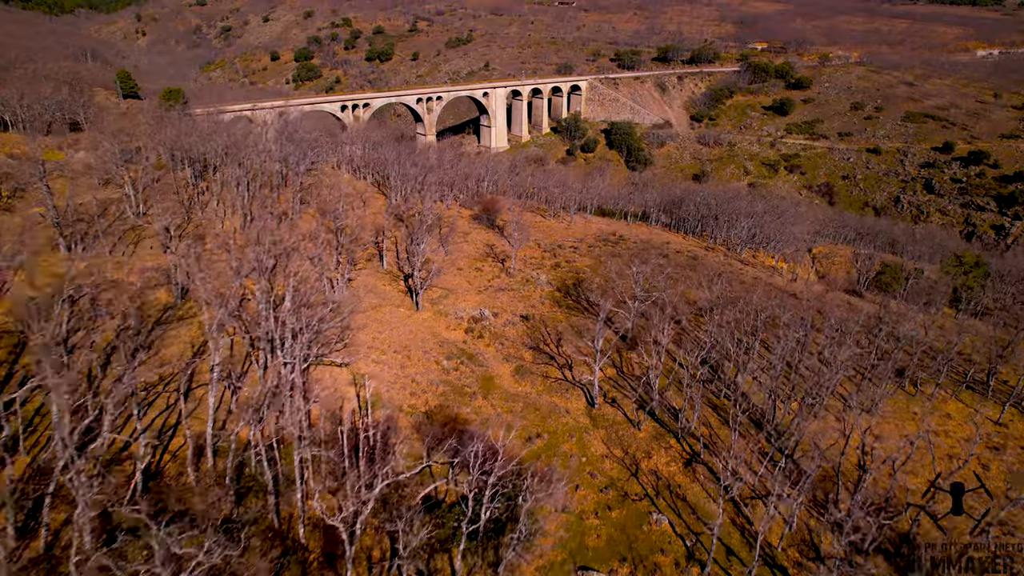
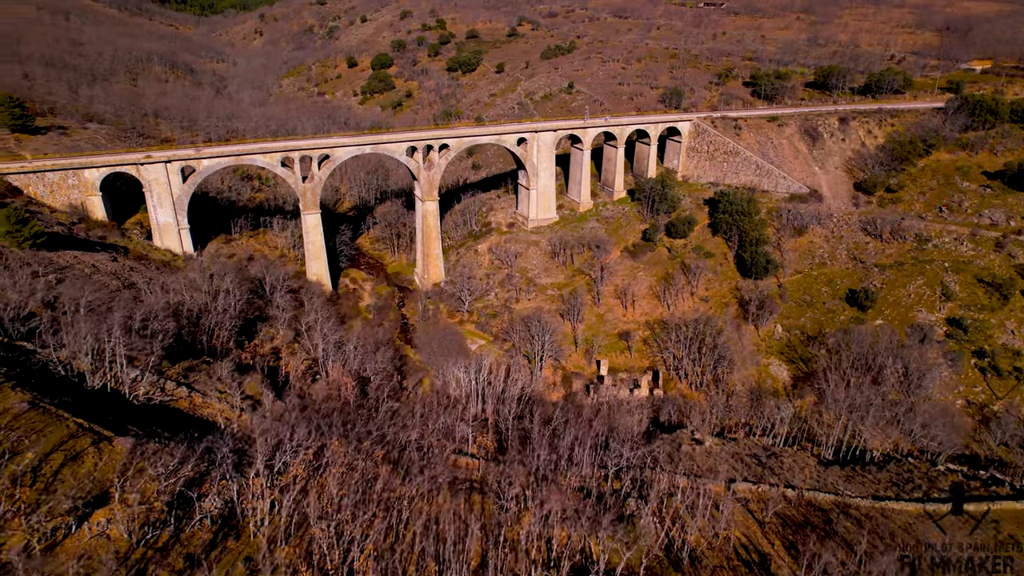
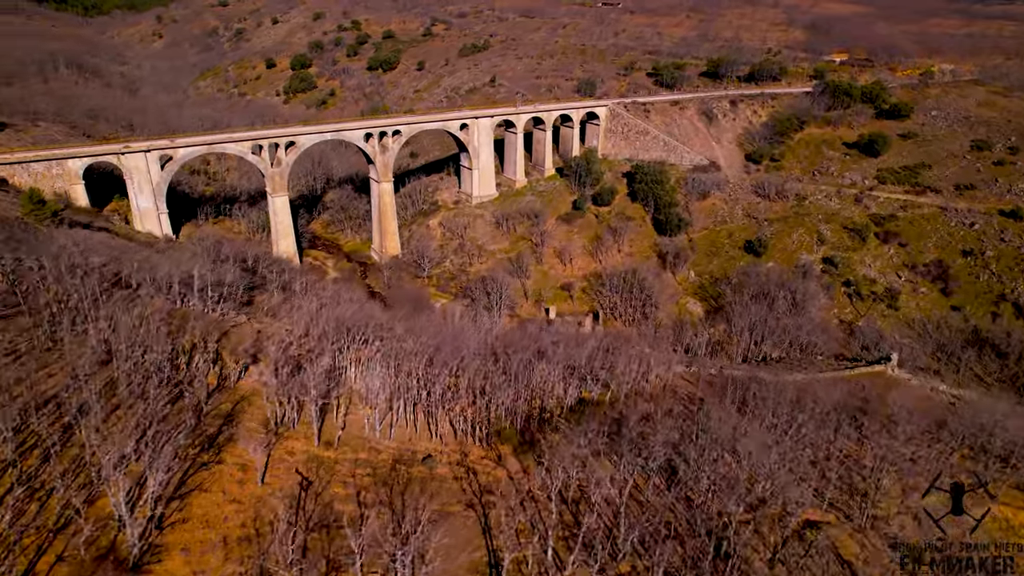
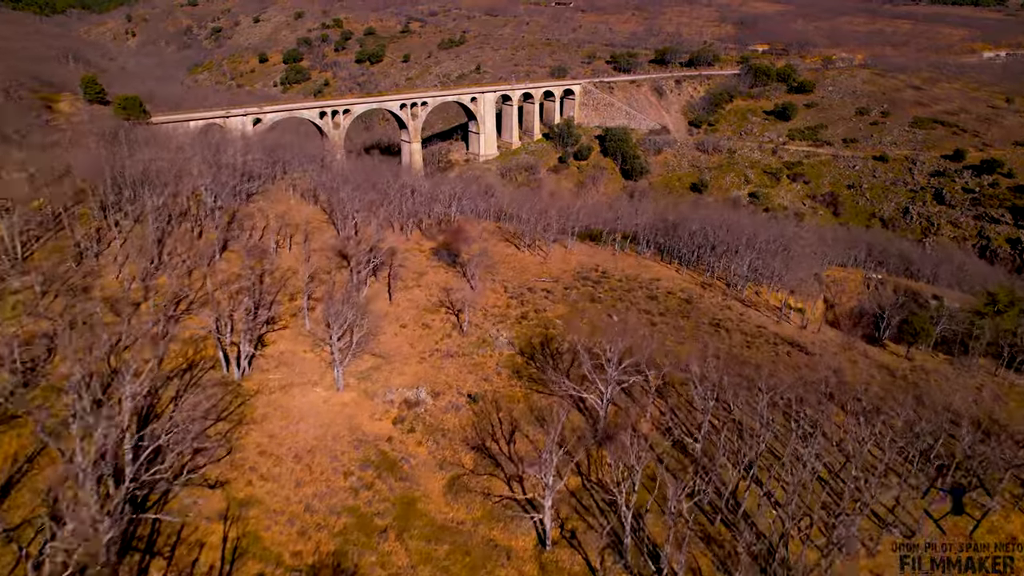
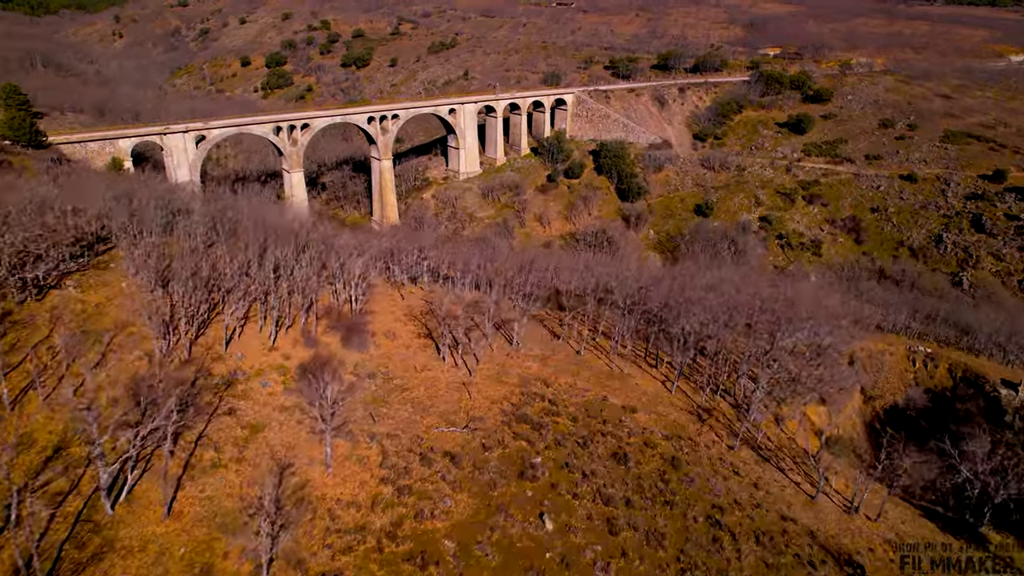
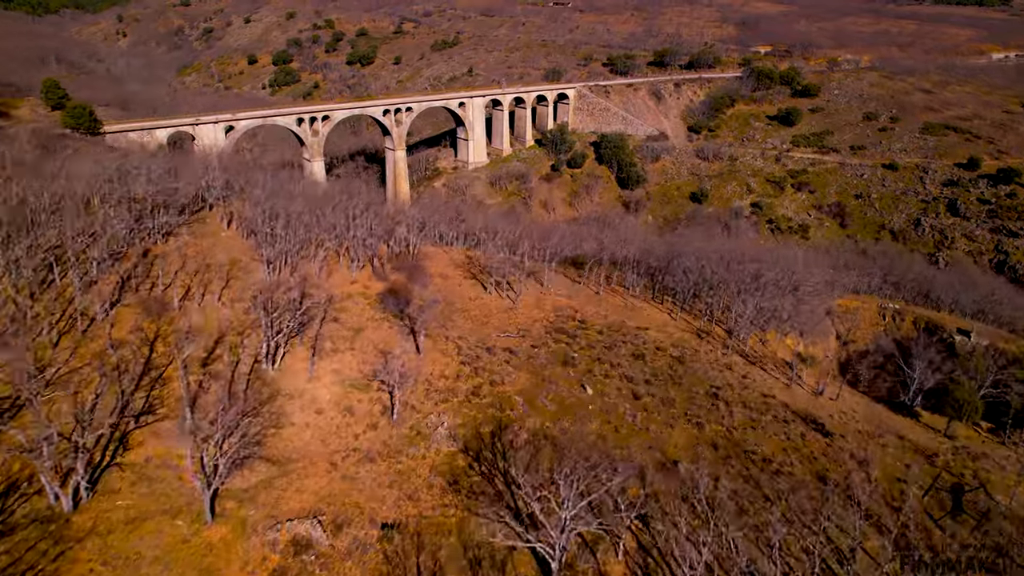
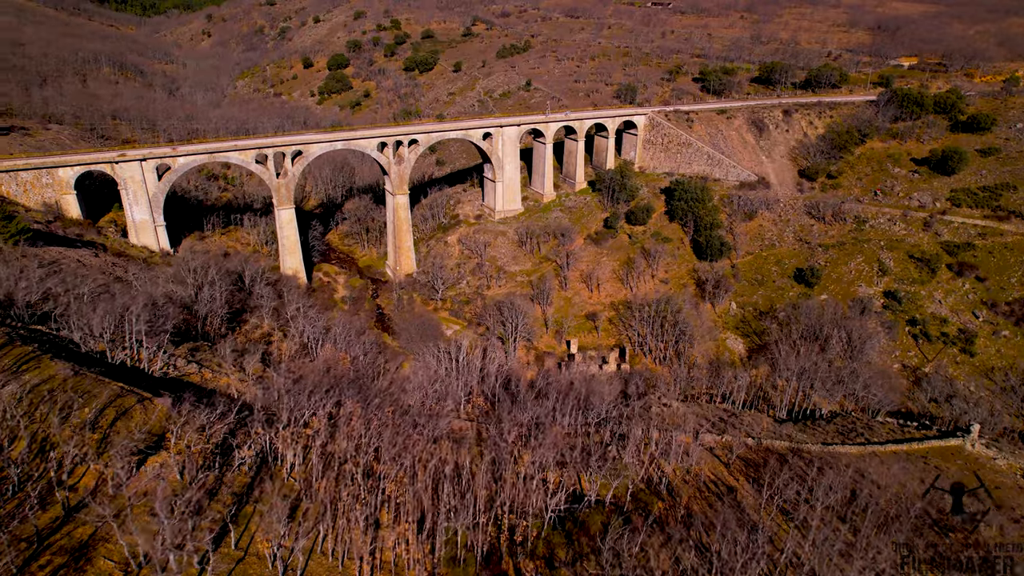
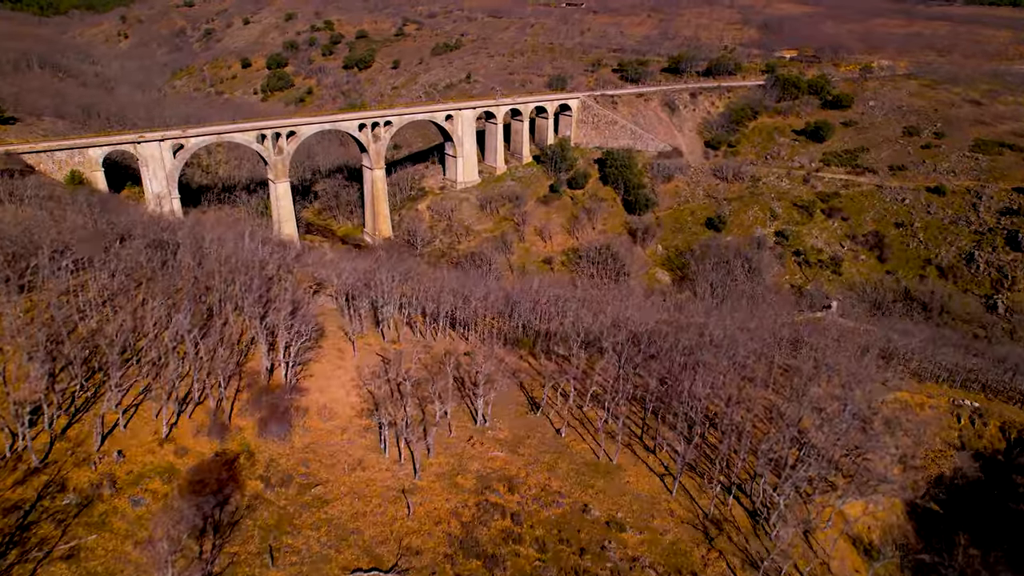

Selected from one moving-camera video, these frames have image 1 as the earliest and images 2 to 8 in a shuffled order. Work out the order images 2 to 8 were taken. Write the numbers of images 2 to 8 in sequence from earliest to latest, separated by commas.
4, 6, 5, 8, 3, 7, 2
